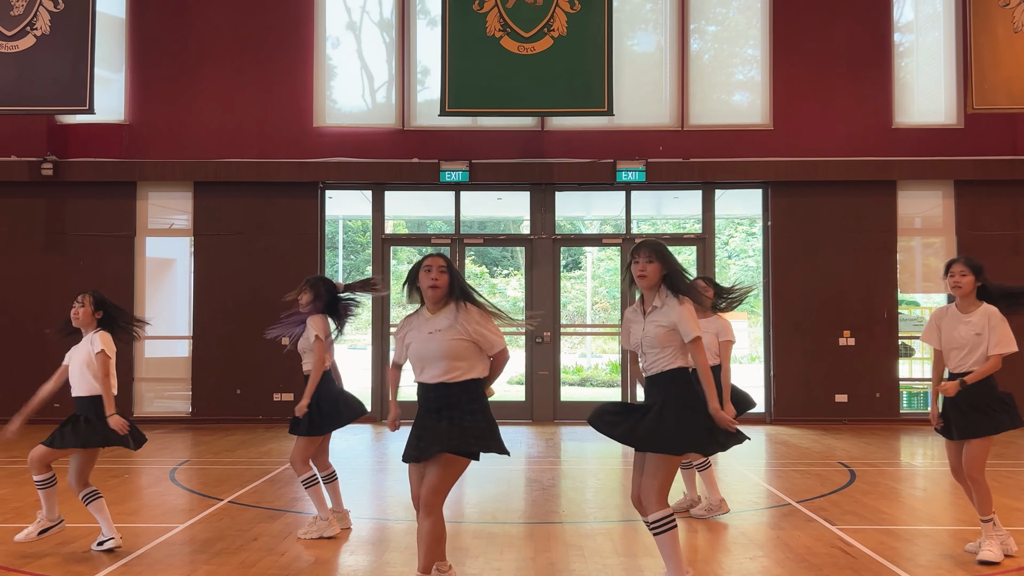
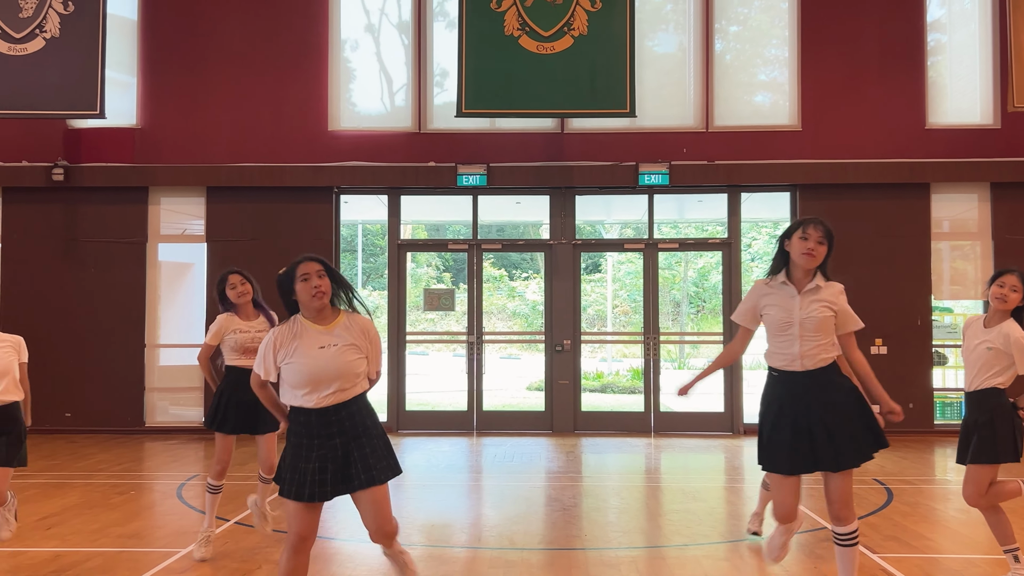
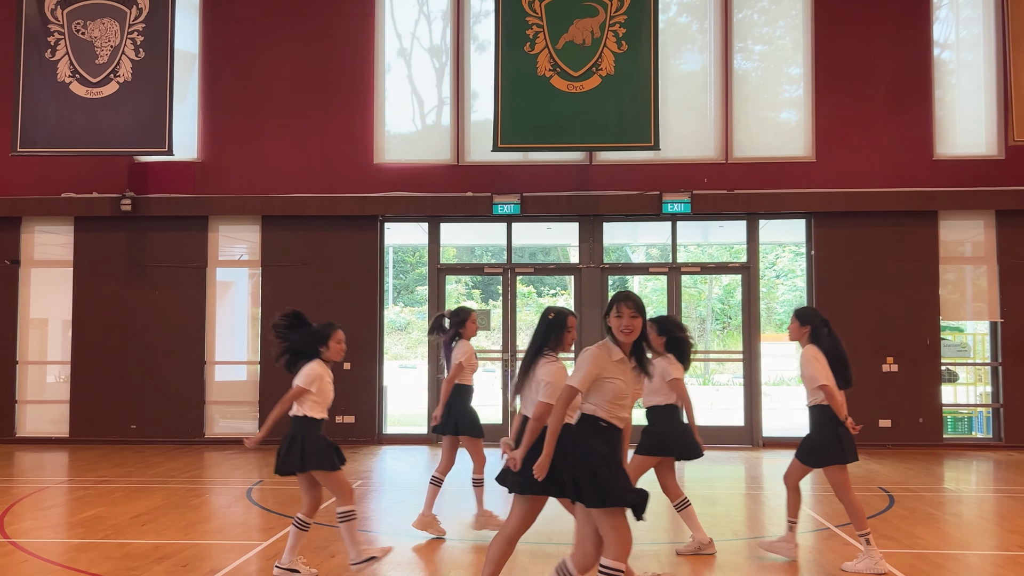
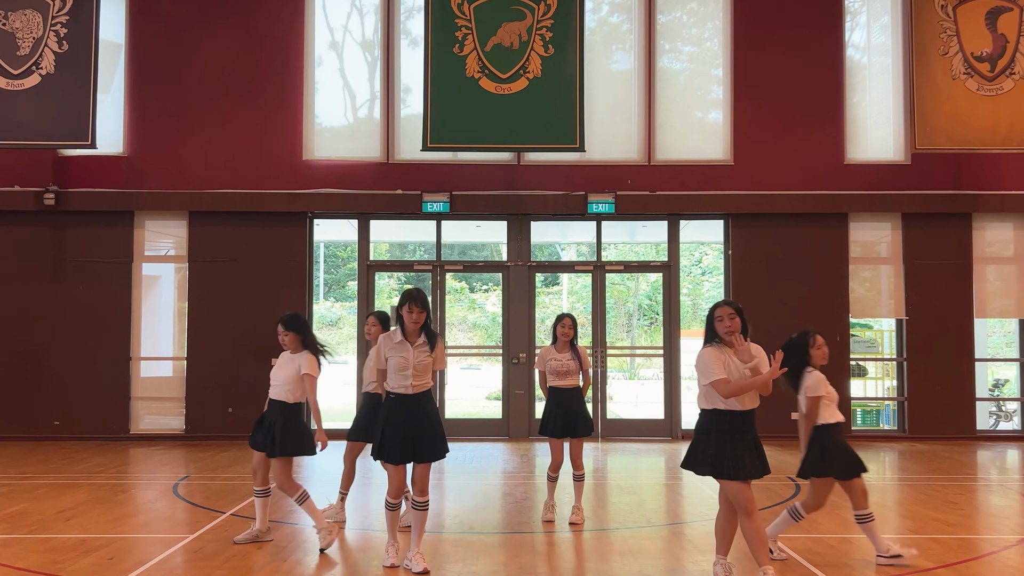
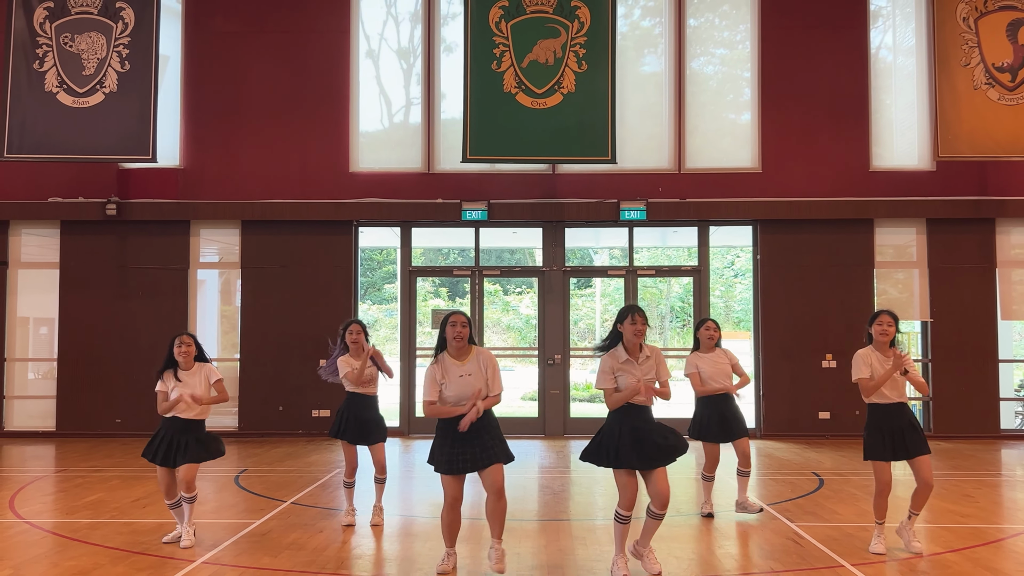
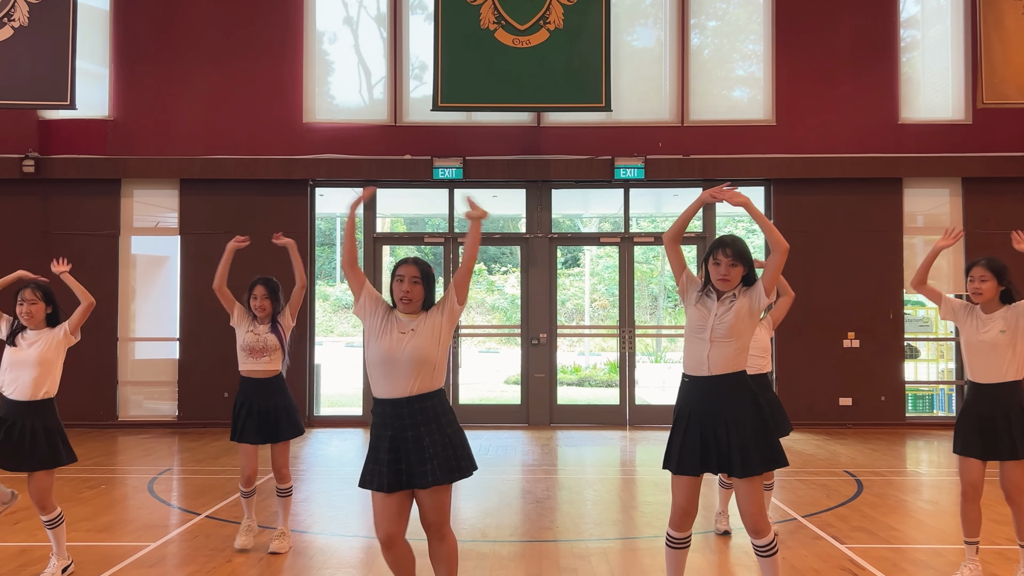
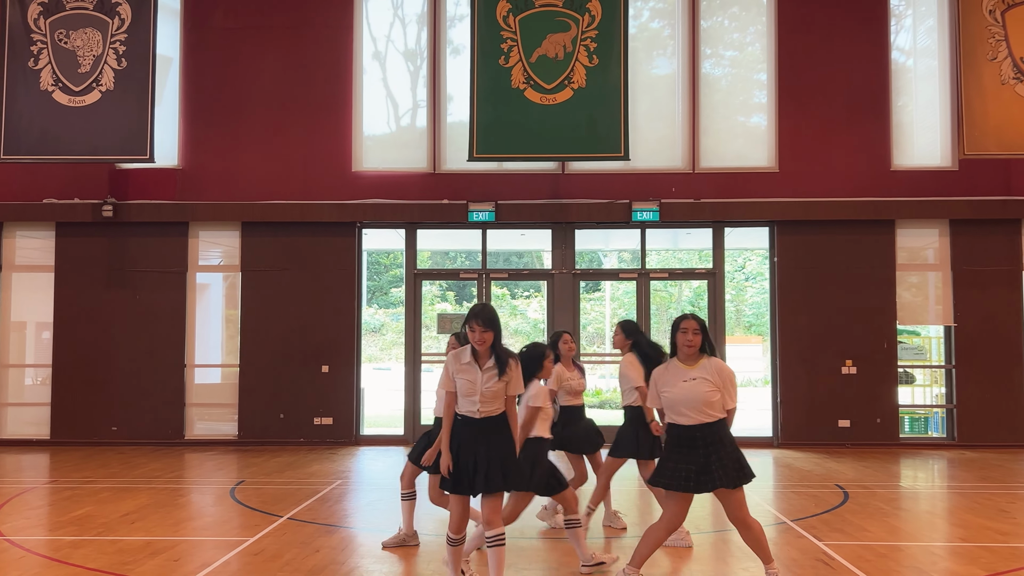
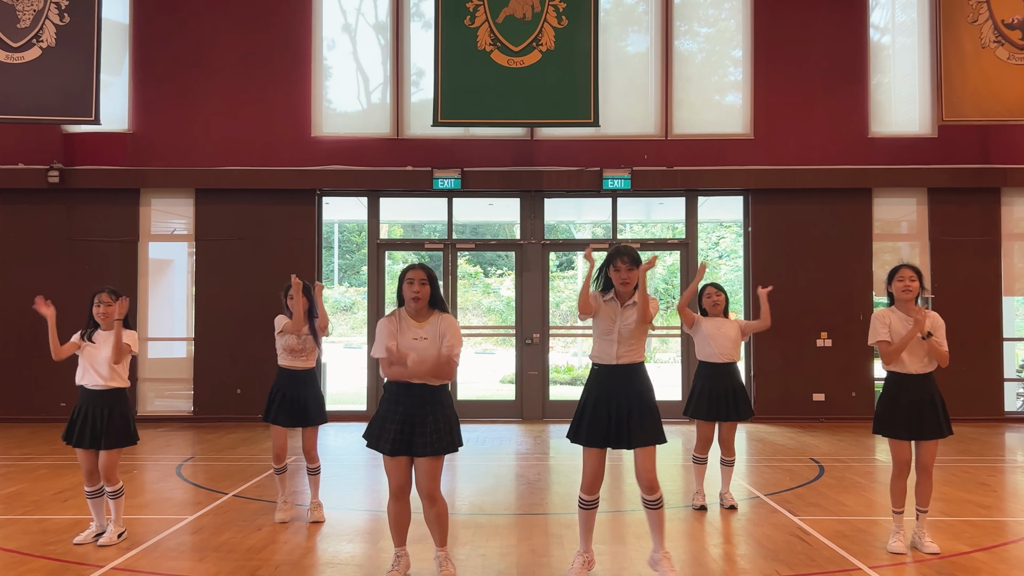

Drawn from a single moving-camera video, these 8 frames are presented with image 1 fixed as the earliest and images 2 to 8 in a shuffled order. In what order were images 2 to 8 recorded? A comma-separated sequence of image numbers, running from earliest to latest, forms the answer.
5, 8, 6, 2, 3, 7, 4
